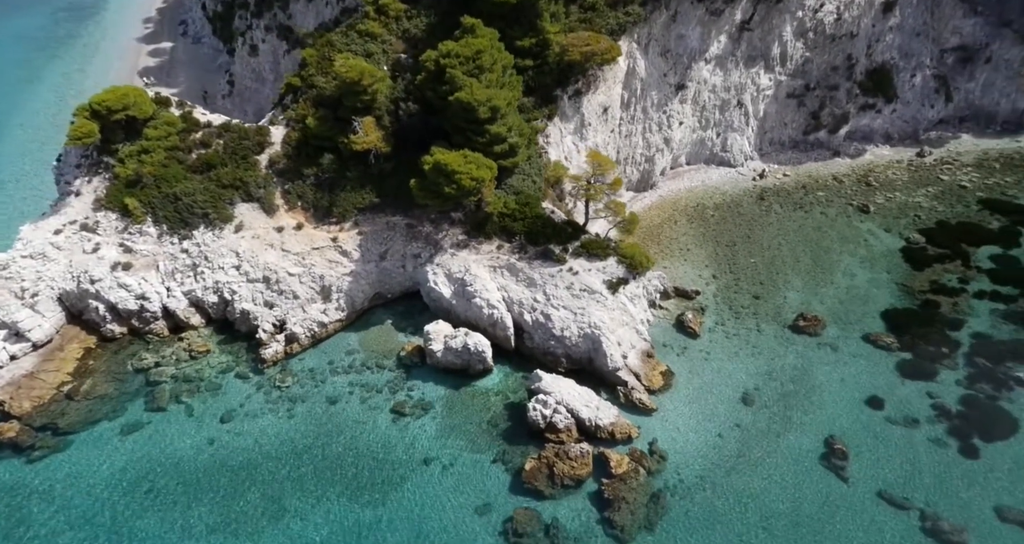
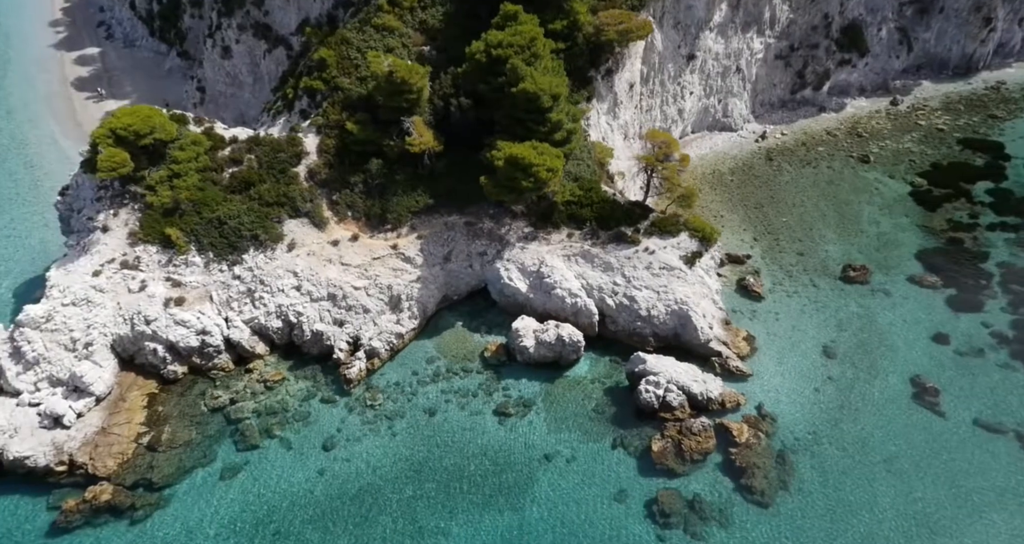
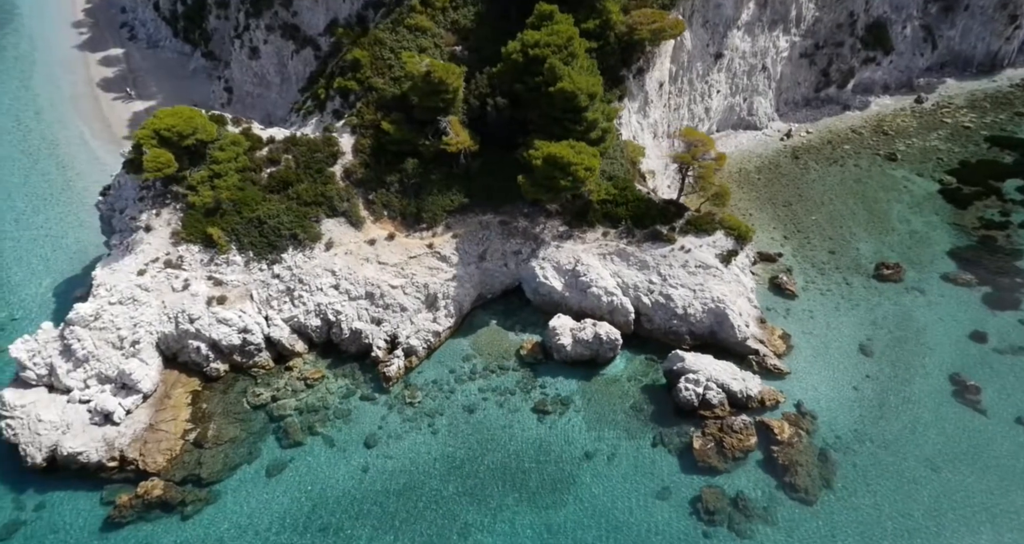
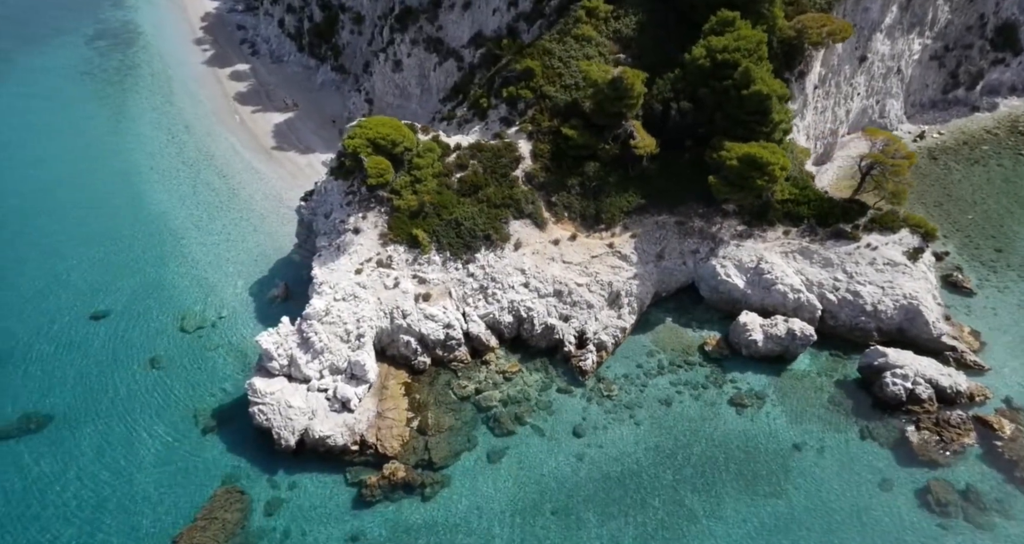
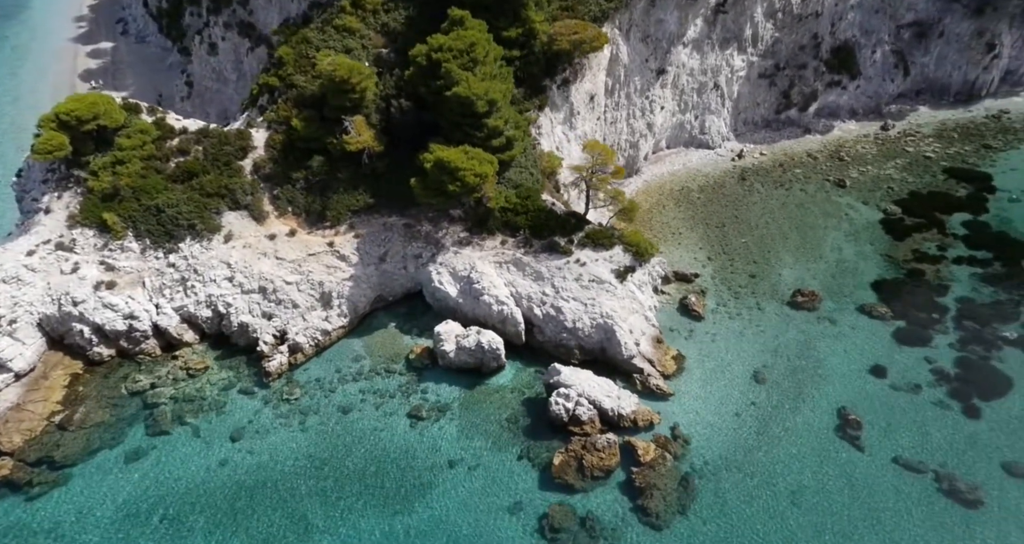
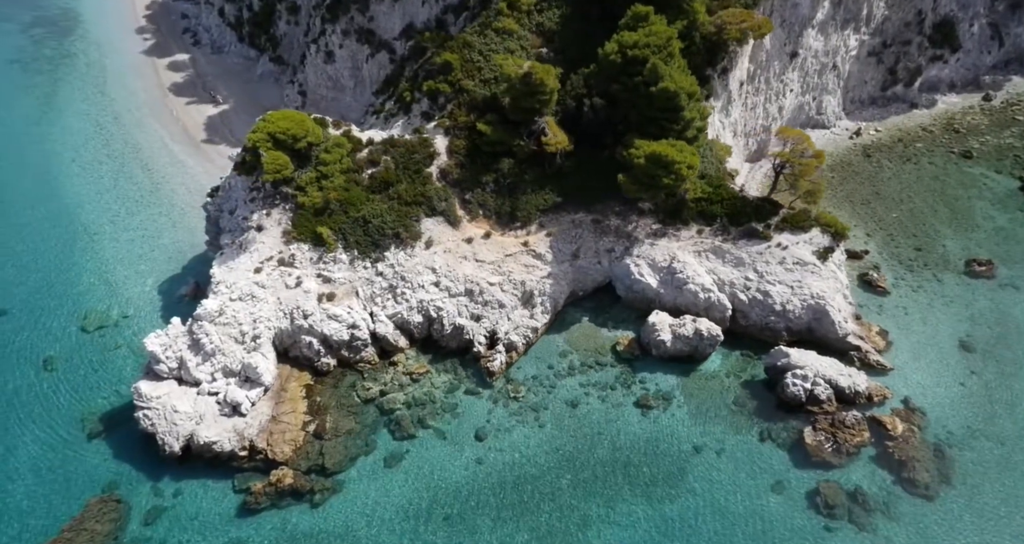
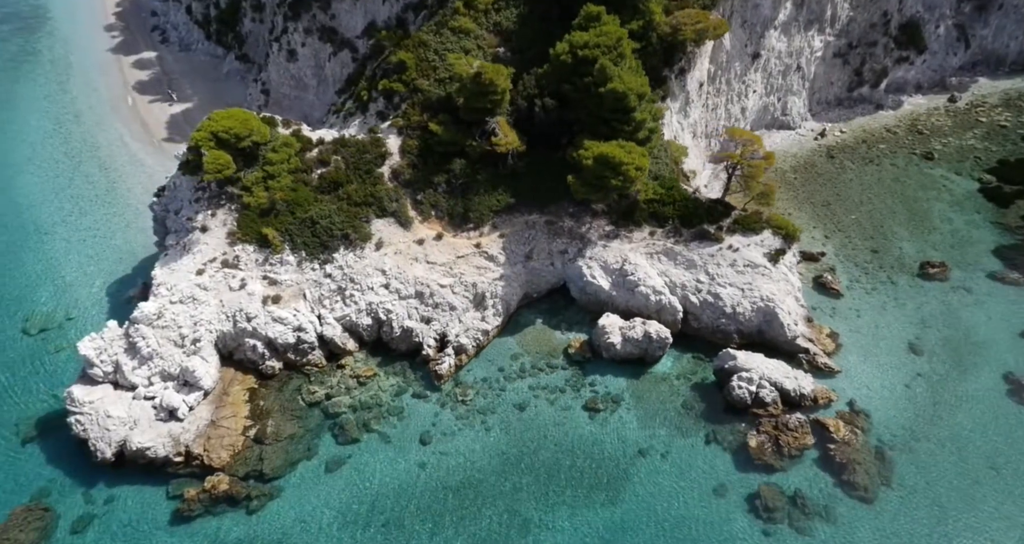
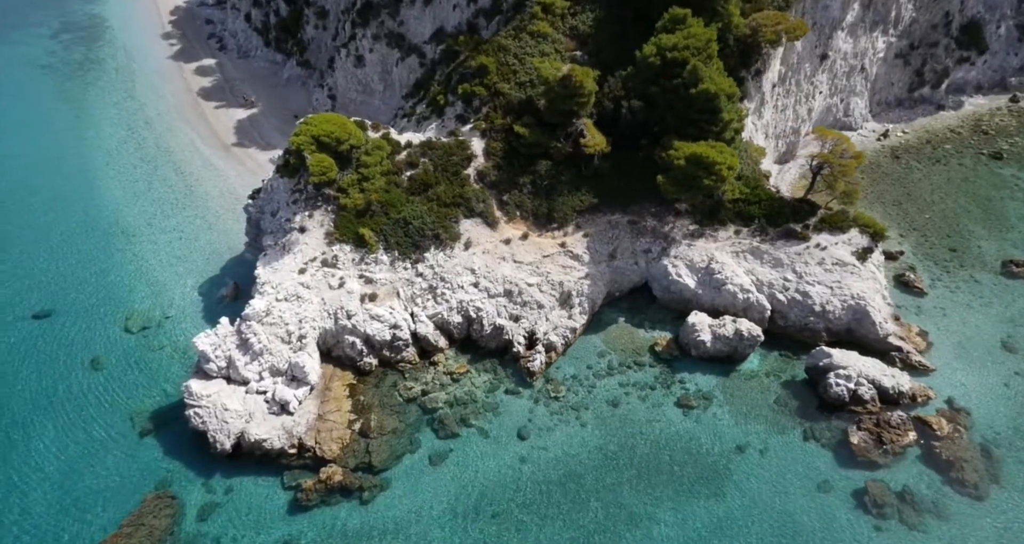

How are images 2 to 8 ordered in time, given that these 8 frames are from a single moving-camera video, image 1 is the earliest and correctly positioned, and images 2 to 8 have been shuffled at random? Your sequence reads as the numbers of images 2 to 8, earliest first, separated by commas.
5, 2, 3, 7, 6, 8, 4
